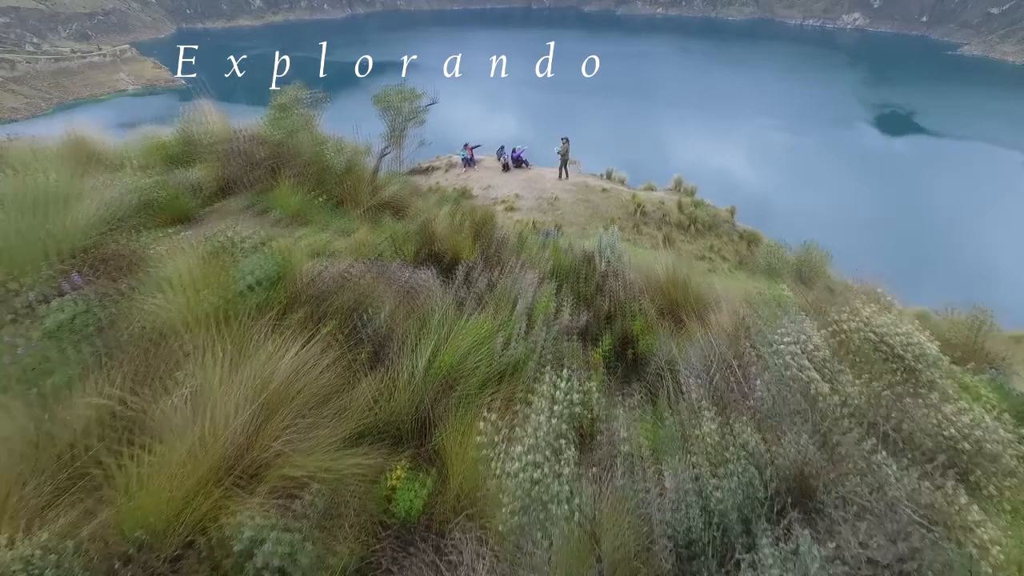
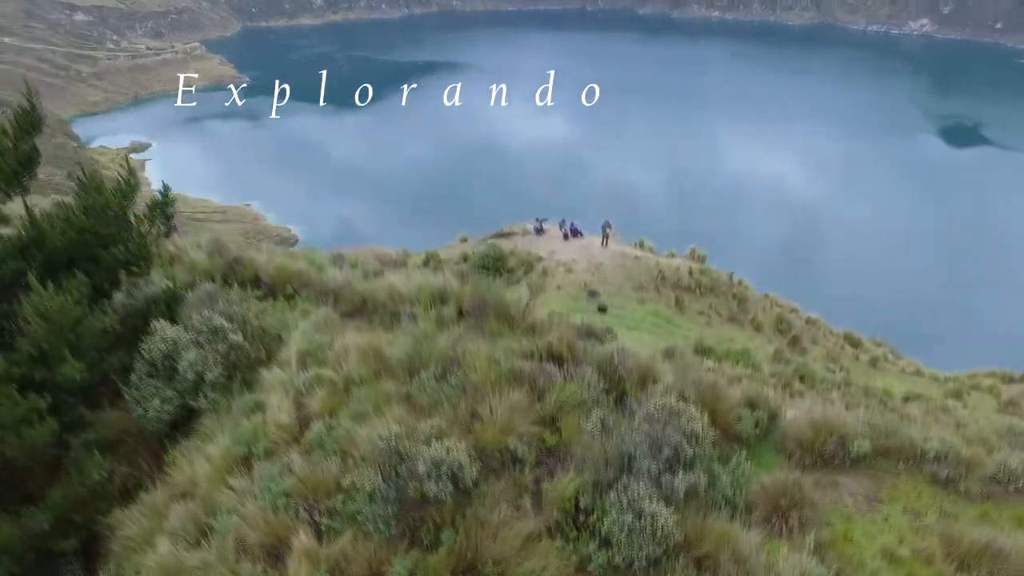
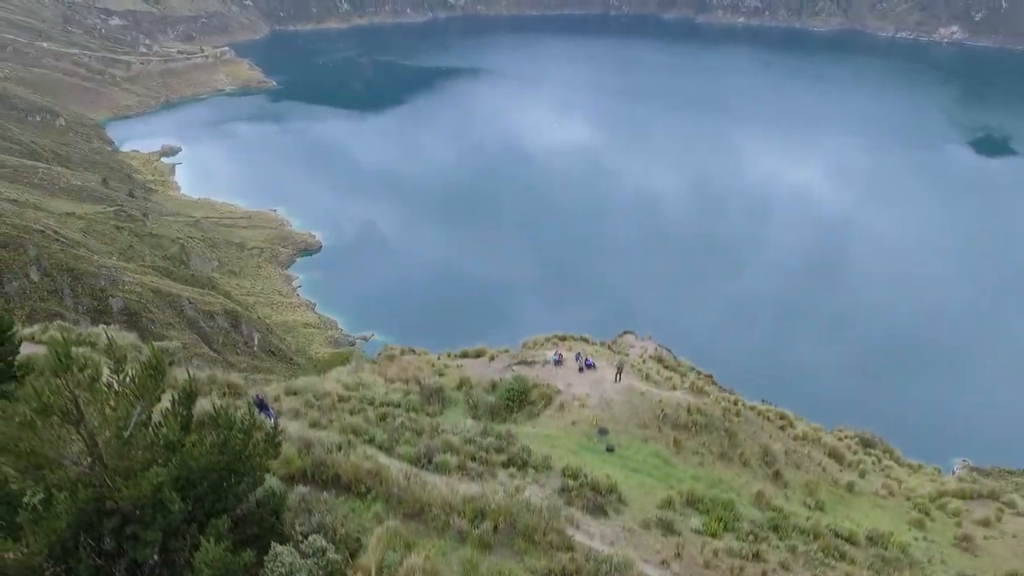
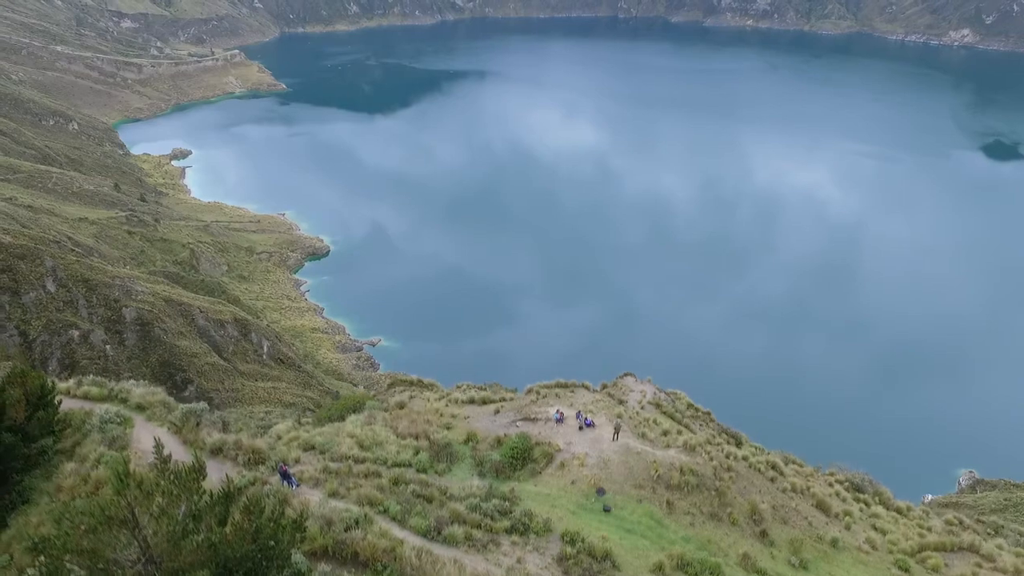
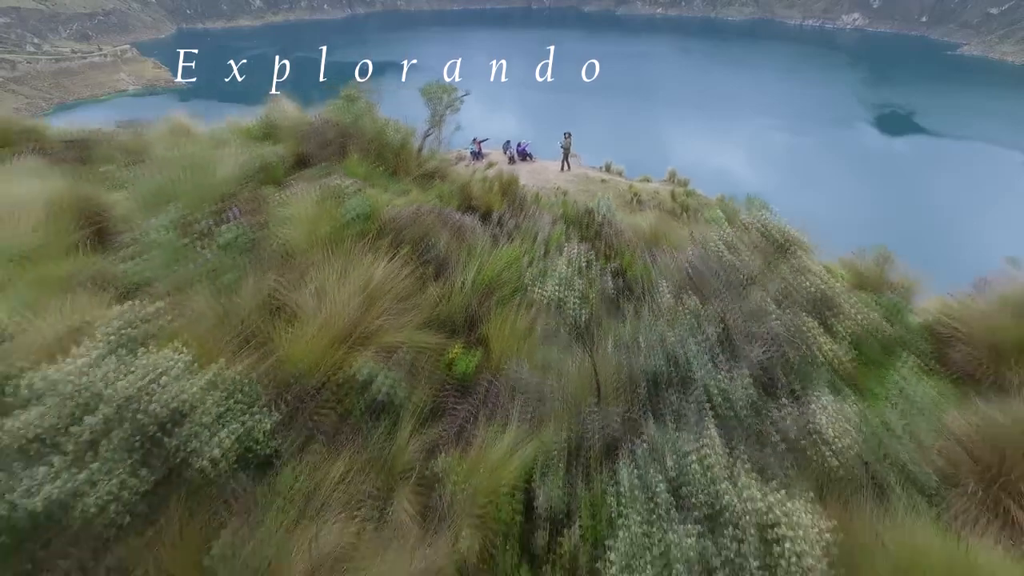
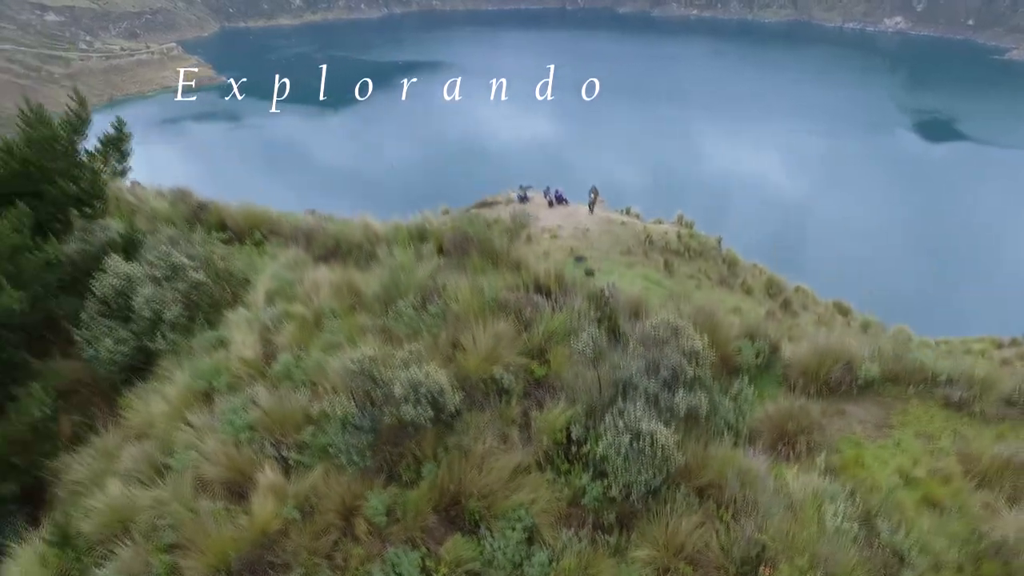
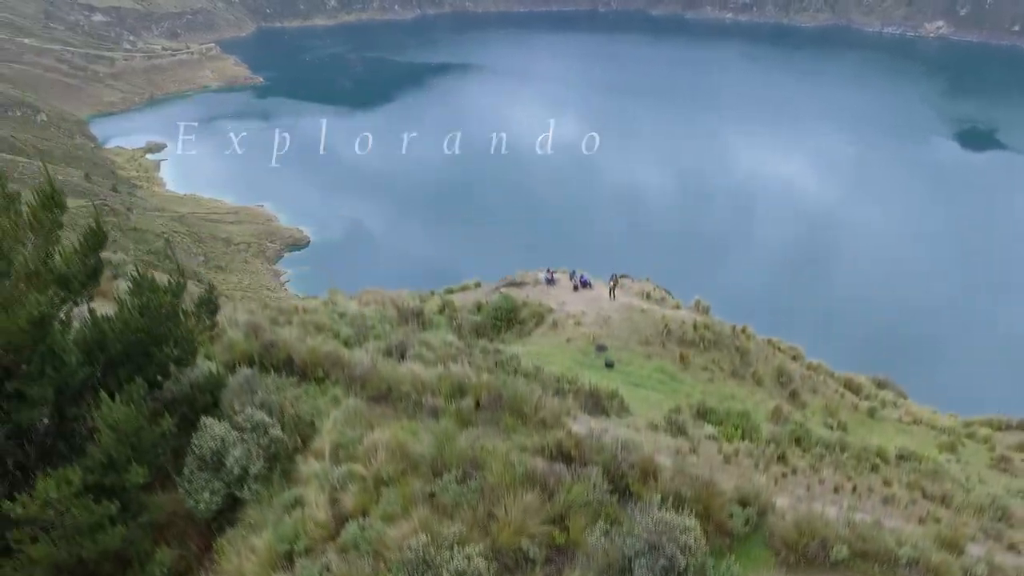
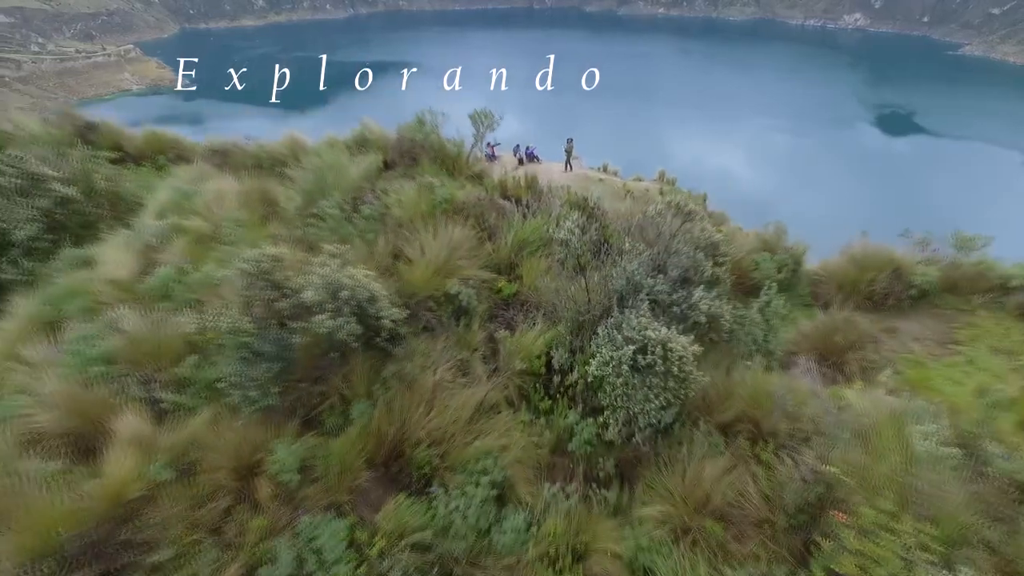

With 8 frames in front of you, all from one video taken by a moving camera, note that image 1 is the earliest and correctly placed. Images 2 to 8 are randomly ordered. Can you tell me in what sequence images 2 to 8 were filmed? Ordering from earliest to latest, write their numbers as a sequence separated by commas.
5, 8, 6, 2, 7, 3, 4
